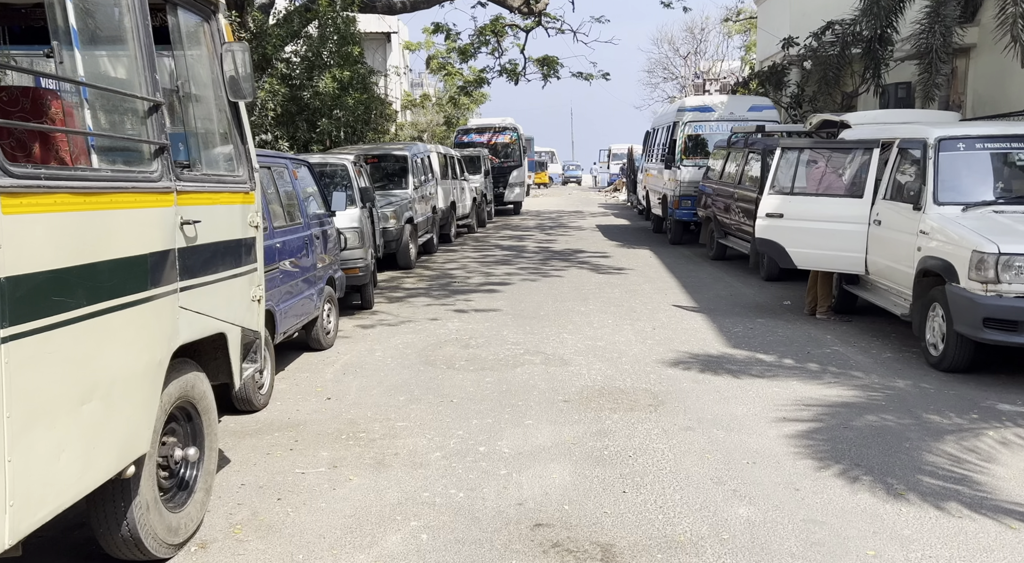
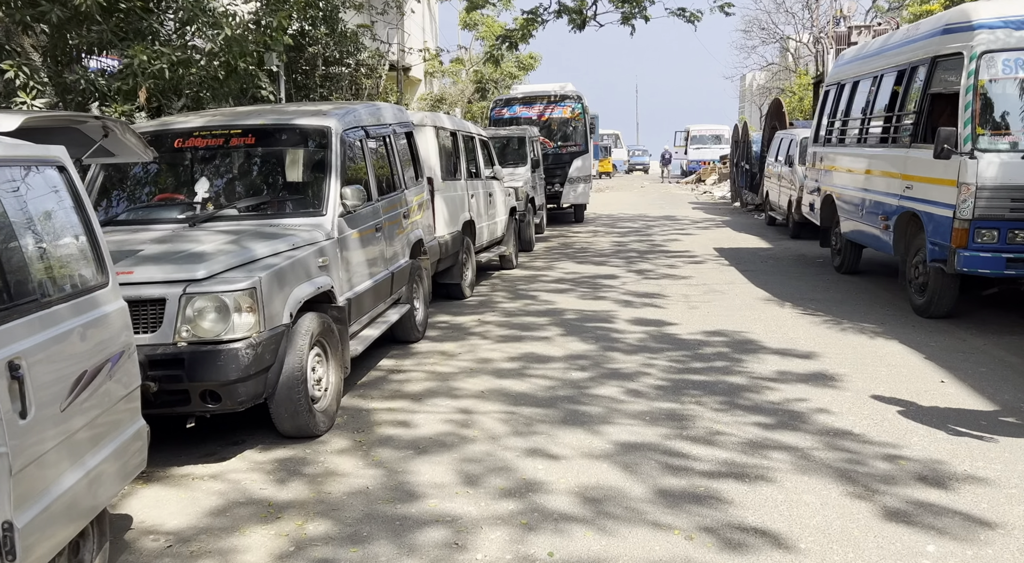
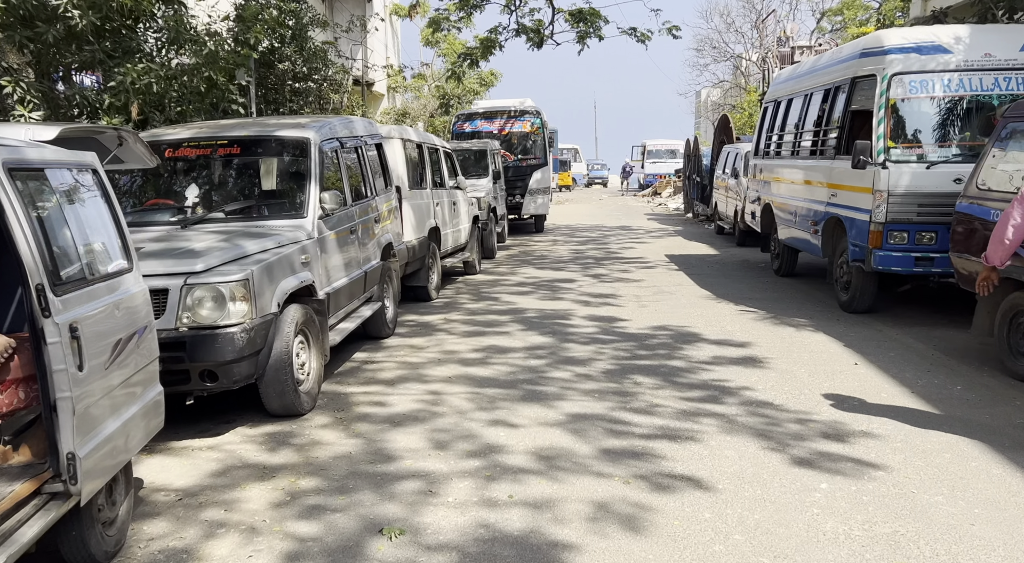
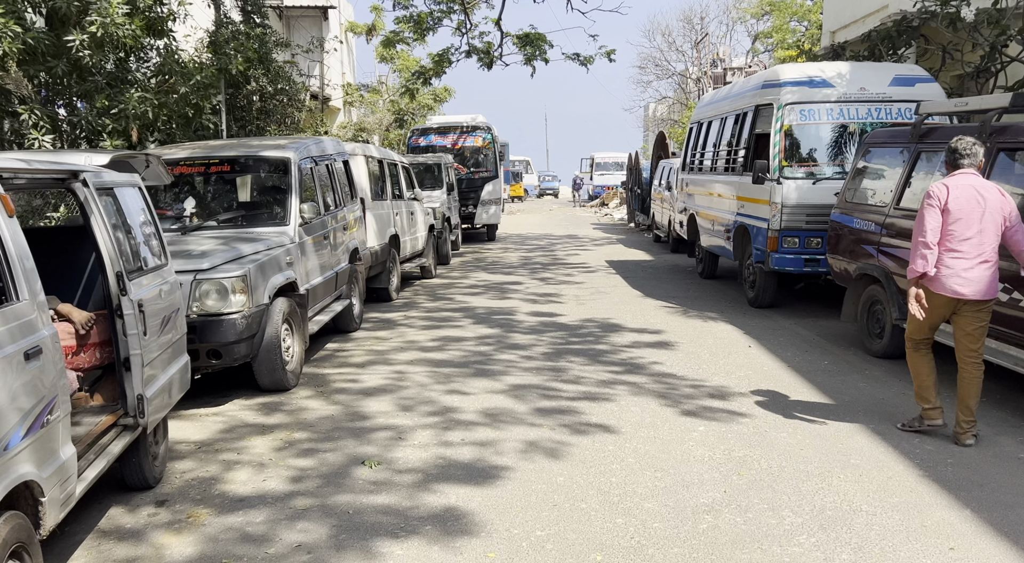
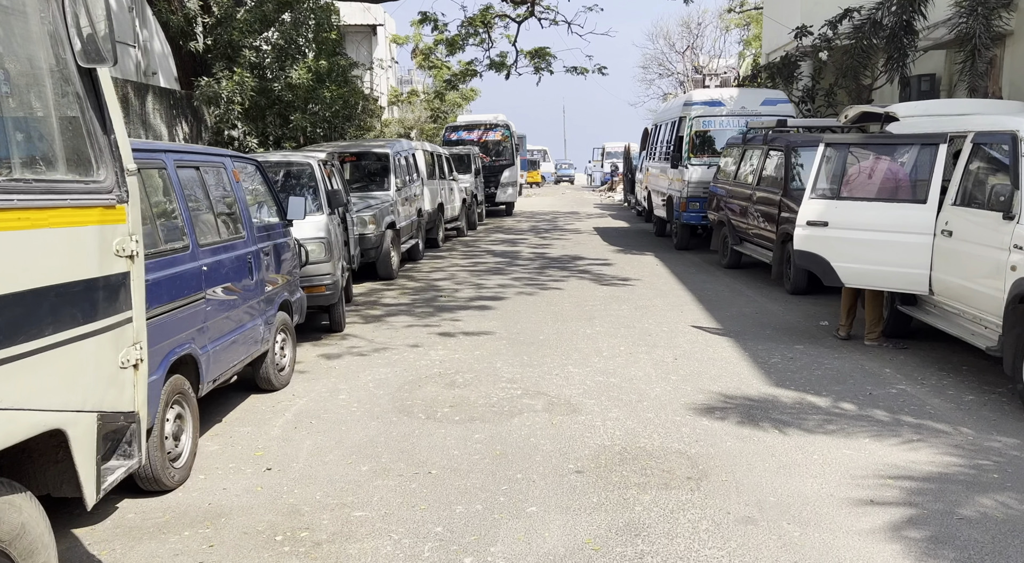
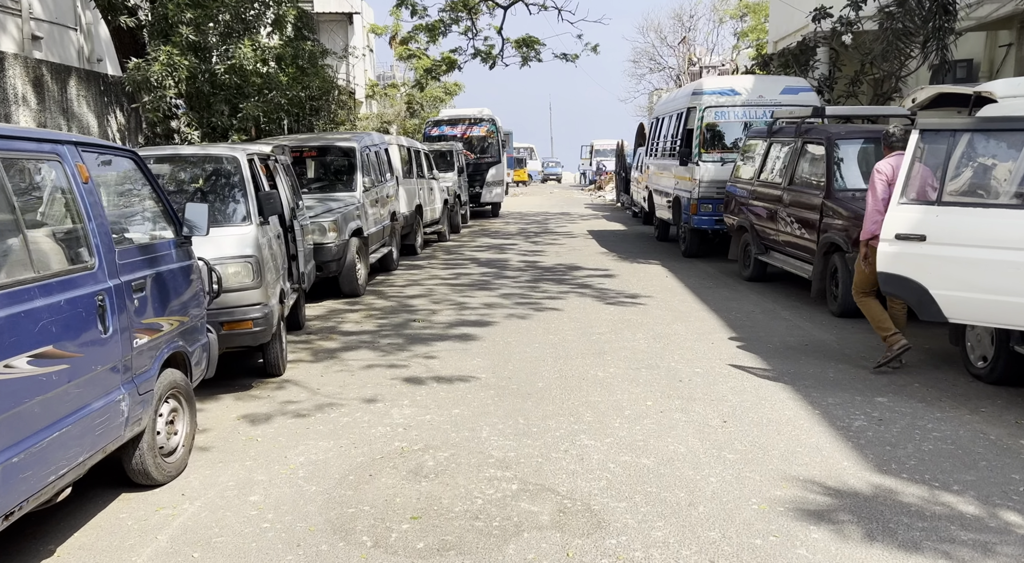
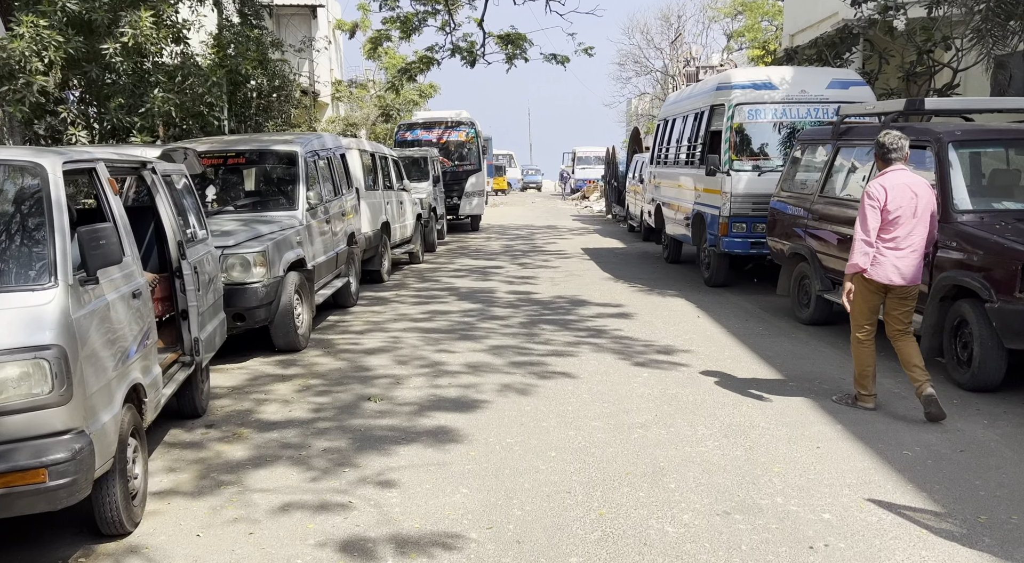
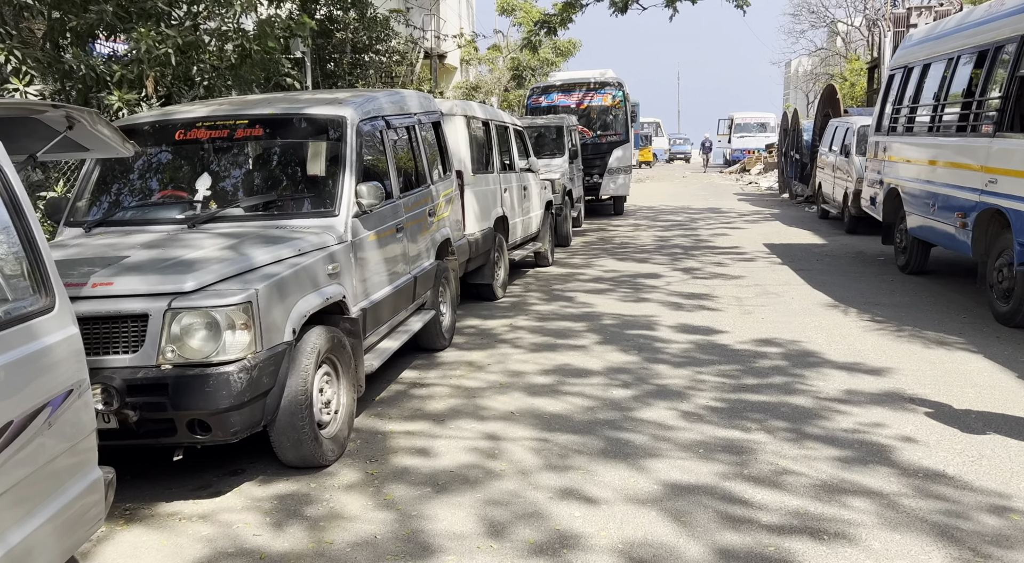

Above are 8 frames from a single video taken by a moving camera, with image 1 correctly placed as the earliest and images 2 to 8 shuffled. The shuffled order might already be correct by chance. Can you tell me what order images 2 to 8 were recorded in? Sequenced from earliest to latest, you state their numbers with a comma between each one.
5, 6, 7, 4, 3, 2, 8
